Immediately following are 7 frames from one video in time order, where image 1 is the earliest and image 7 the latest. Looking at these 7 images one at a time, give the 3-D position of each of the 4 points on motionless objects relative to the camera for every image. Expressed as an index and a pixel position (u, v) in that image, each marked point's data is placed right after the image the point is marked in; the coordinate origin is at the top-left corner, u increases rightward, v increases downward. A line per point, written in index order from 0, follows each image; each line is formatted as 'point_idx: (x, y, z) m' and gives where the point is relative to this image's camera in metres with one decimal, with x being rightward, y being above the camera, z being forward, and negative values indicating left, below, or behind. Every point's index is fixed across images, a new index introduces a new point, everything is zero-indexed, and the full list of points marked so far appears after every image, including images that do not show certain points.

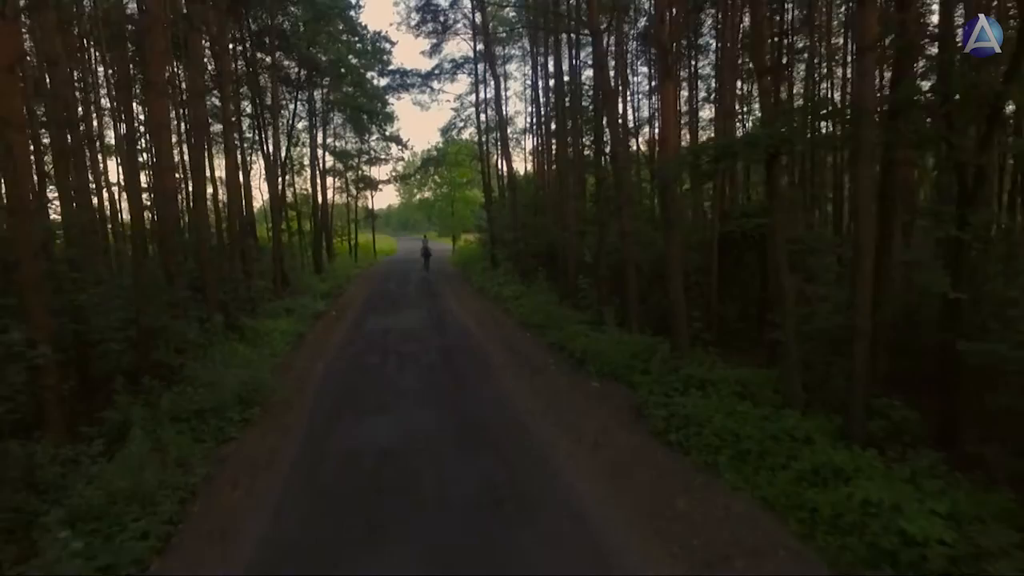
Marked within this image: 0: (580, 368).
0: (+1.5, -1.8, +14.6) m
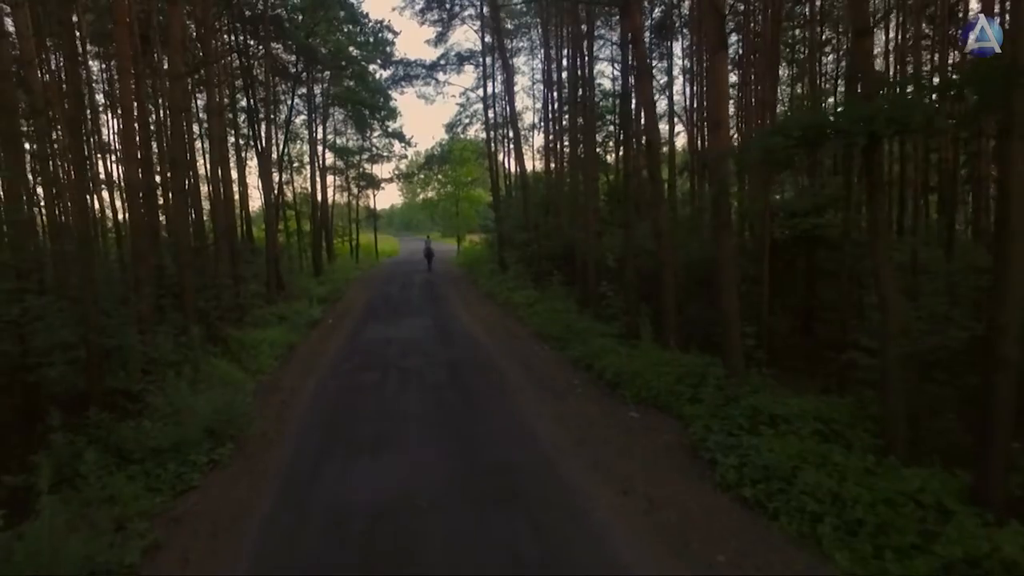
0: (+1.9, -2.0, +12.4) m
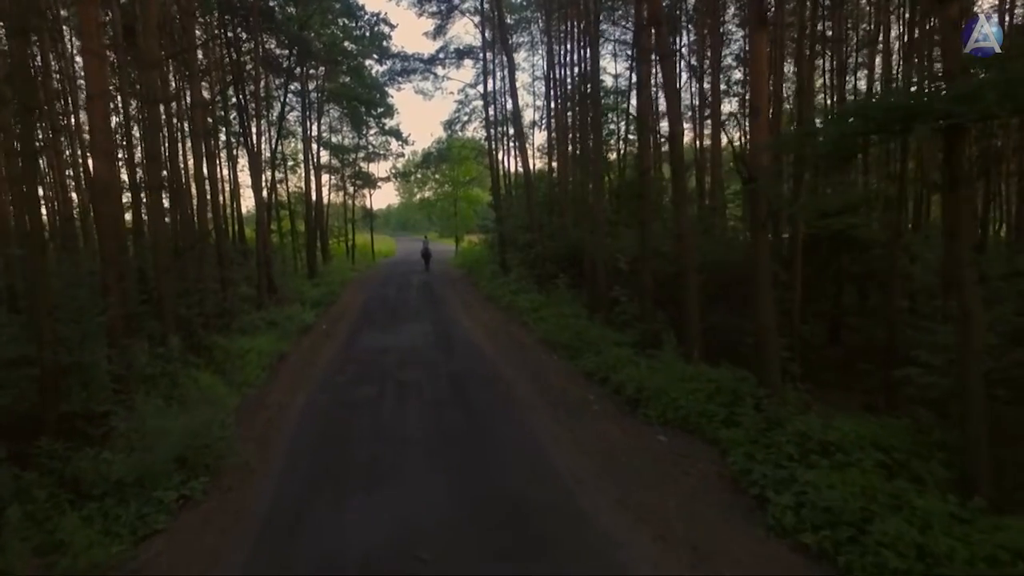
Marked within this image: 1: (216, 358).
0: (+2.1, -2.1, +11.2) m
1: (-7.0, -1.7, +15.5) m
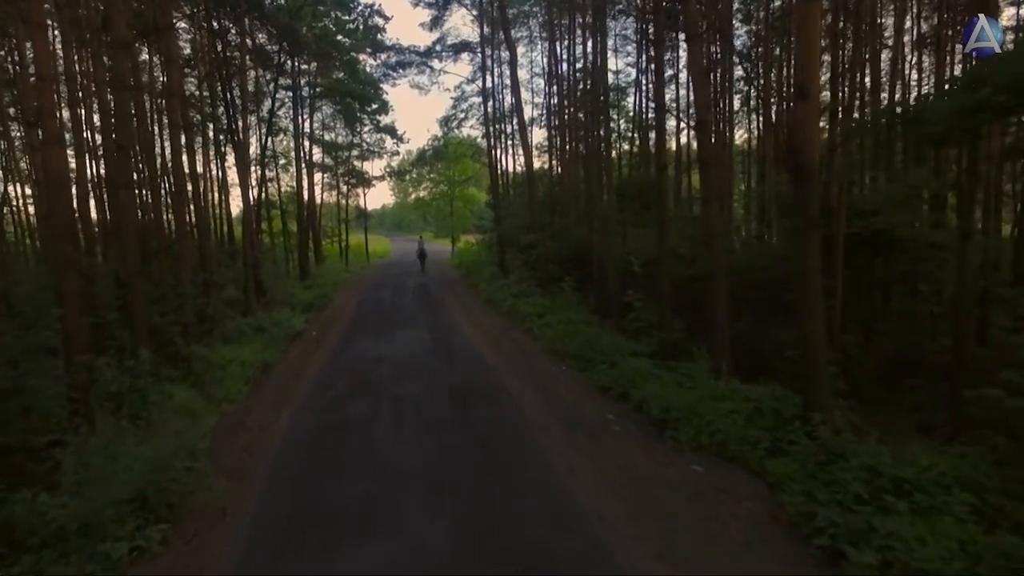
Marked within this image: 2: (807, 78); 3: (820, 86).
0: (+2.3, -2.2, +9.9) m
1: (-6.9, -1.8, +14.2) m
2: (+3.9, +2.8, +8.8) m
3: (+4.1, +2.7, +8.9) m
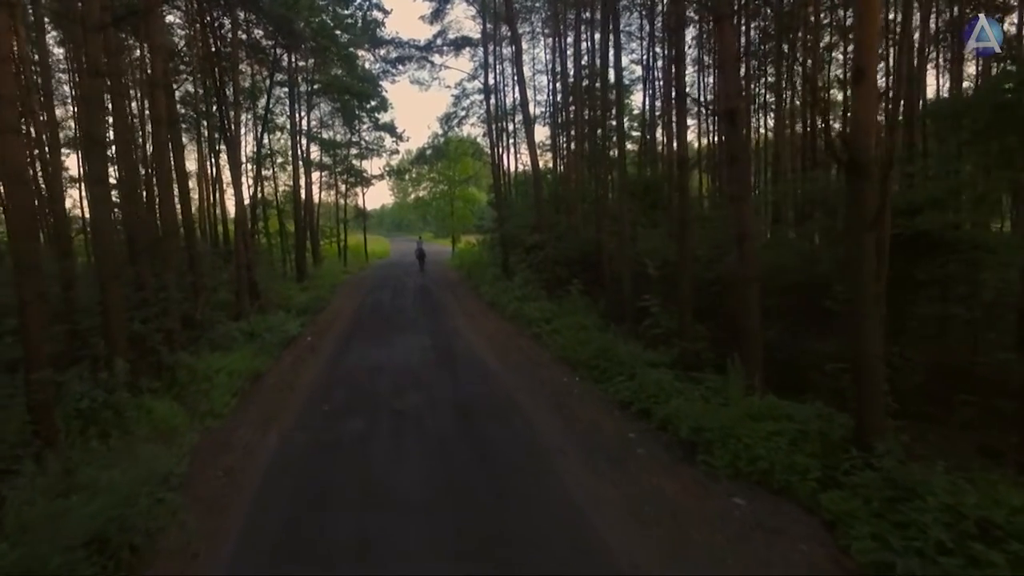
0: (+2.5, -2.3, +8.9) m
1: (-6.7, -1.9, +13.1) m
2: (+4.1, +2.7, +7.7) m
3: (+4.3, +2.6, +7.8) m
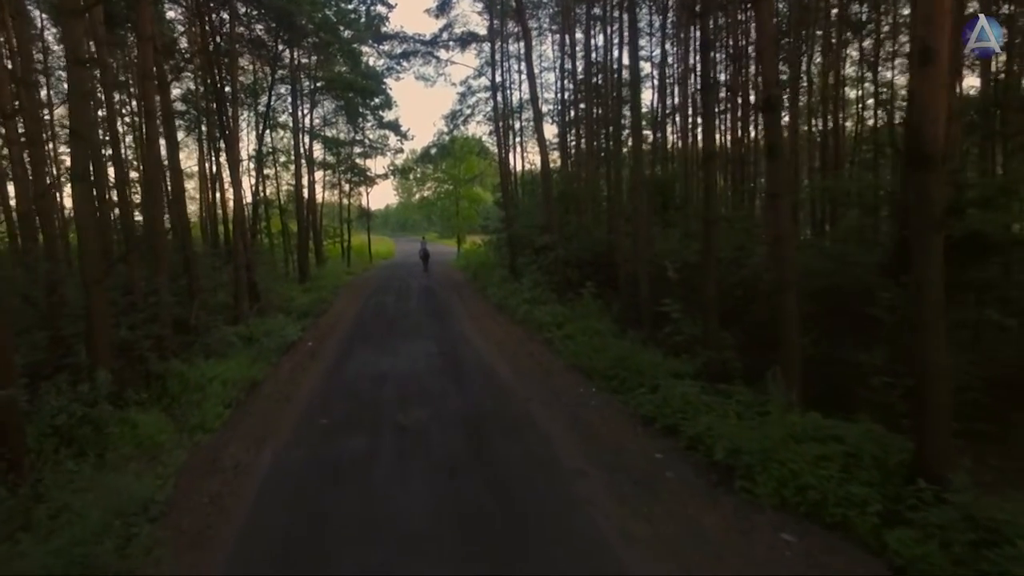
0: (+2.7, -2.4, +7.9) m
1: (-6.4, -2.0, +12.2) m
2: (+4.3, +2.6, +6.8) m
3: (+4.5, +2.6, +6.9) m
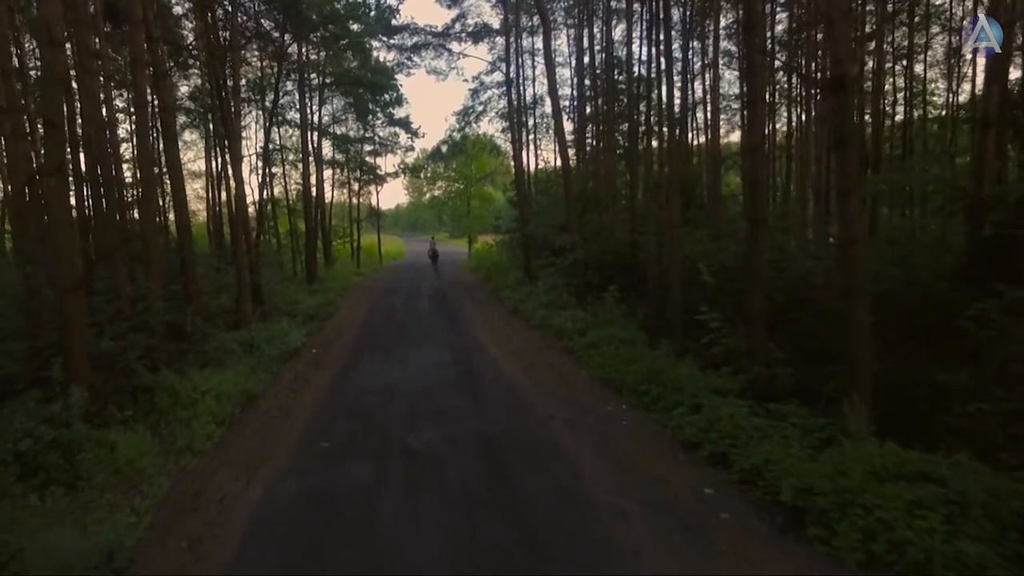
0: (+3.0, -2.5, +6.7) m
1: (-6.1, -2.1, +11.1) m
2: (+4.6, +2.5, +5.5) m
3: (+4.9, +2.4, +5.6) m
